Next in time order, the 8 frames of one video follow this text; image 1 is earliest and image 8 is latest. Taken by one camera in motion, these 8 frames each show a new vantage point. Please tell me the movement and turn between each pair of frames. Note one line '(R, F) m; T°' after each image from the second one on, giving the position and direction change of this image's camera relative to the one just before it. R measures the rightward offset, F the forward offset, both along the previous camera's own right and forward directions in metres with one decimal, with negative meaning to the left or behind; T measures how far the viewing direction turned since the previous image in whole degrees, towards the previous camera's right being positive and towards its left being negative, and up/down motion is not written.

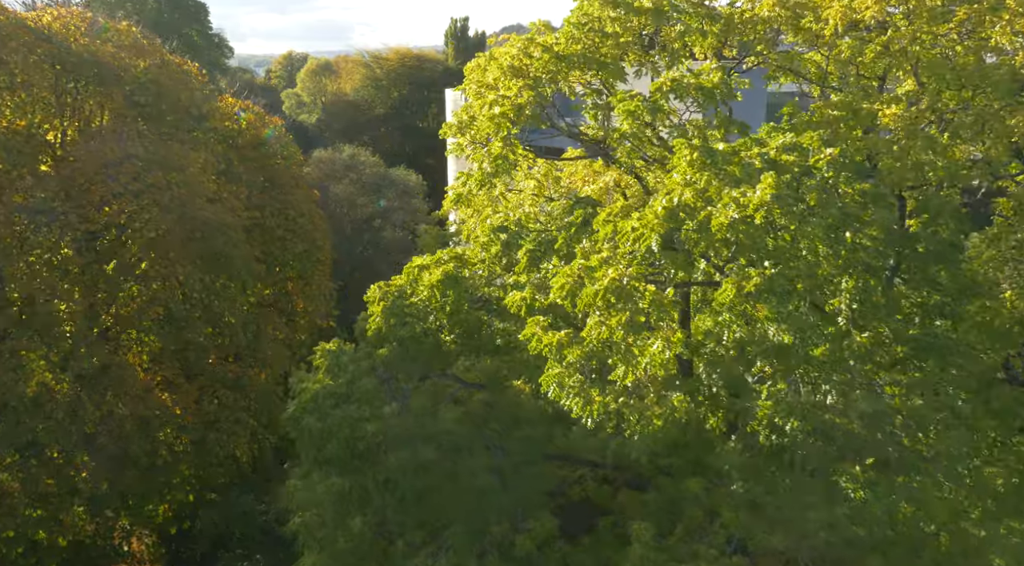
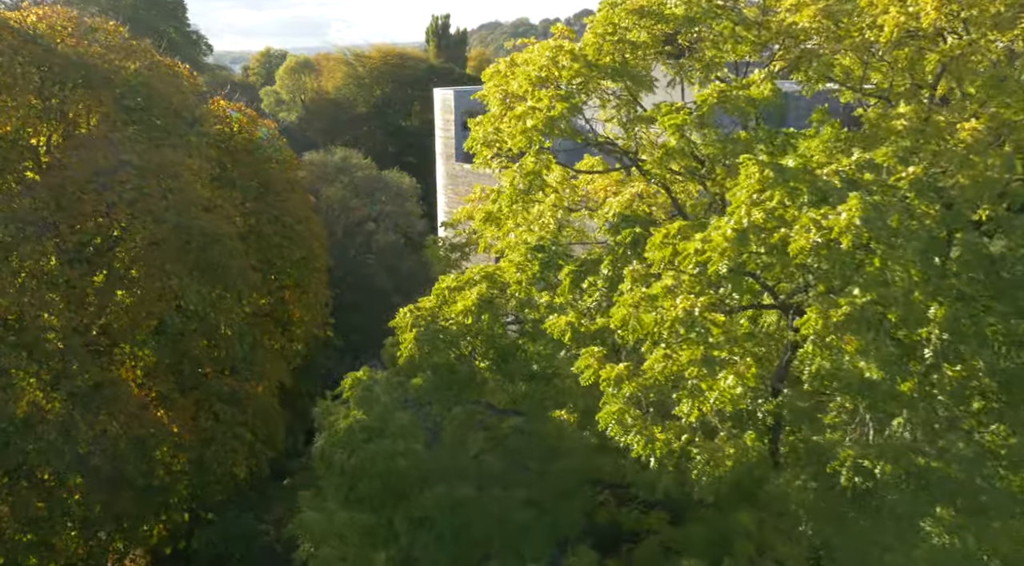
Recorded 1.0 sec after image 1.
(-0.5, +0.5) m; +1°
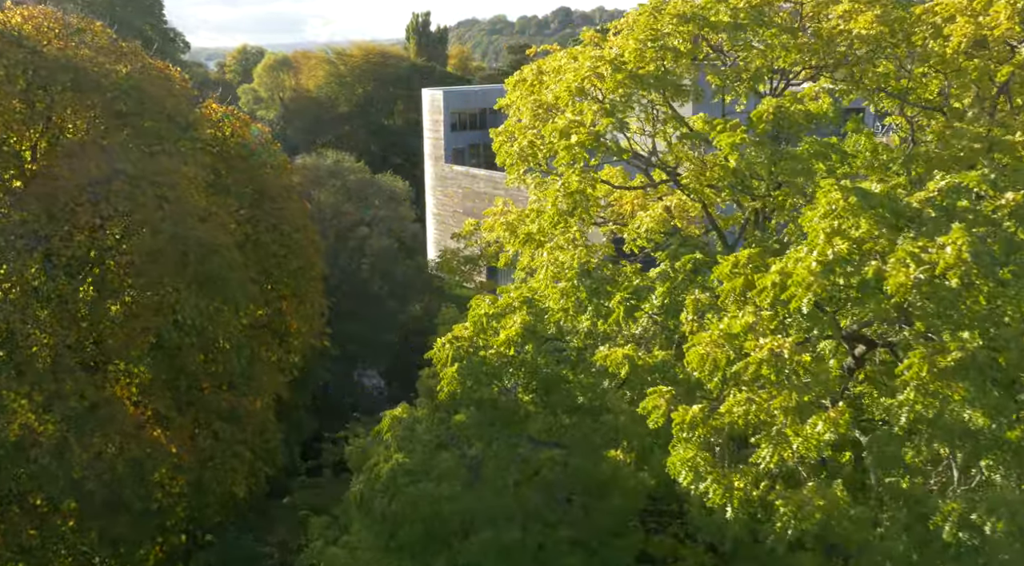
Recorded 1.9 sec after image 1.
(-0.5, +0.5) m; +1°
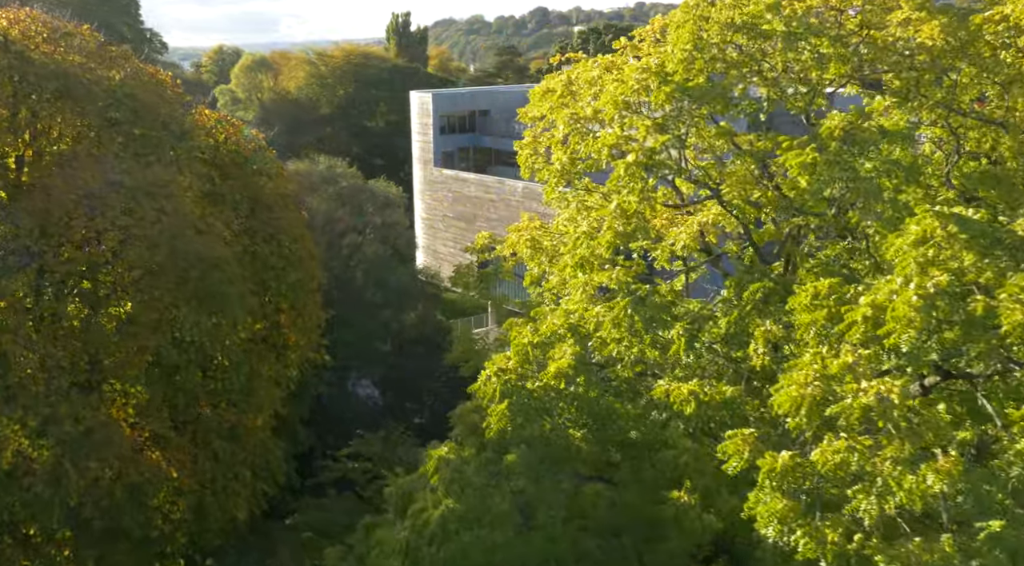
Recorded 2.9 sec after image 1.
(-0.5, +0.5) m; +1°
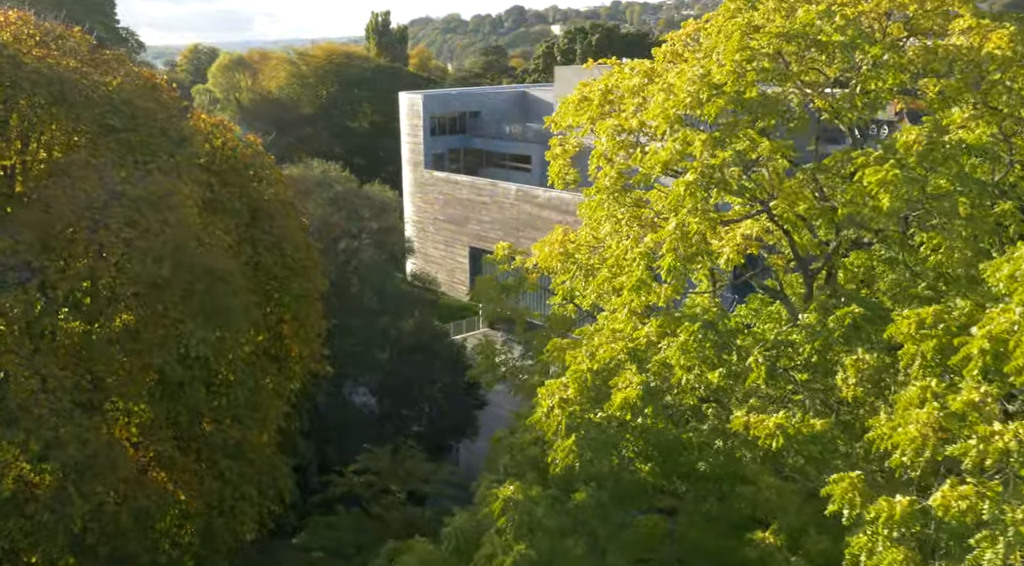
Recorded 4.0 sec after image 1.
(-0.6, +0.4) m; +1°
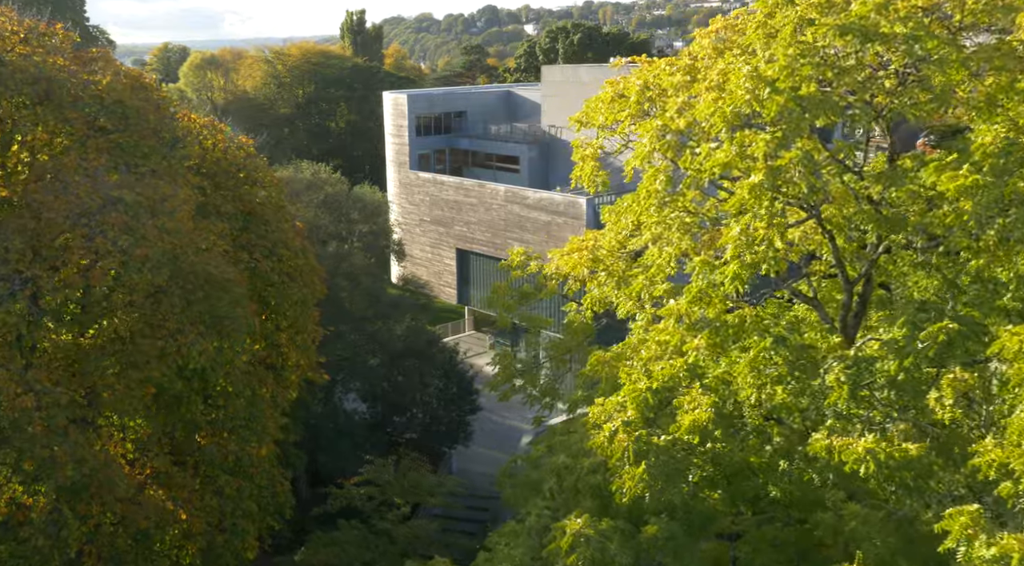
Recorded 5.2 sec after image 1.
(-0.5, +0.5) m; +2°
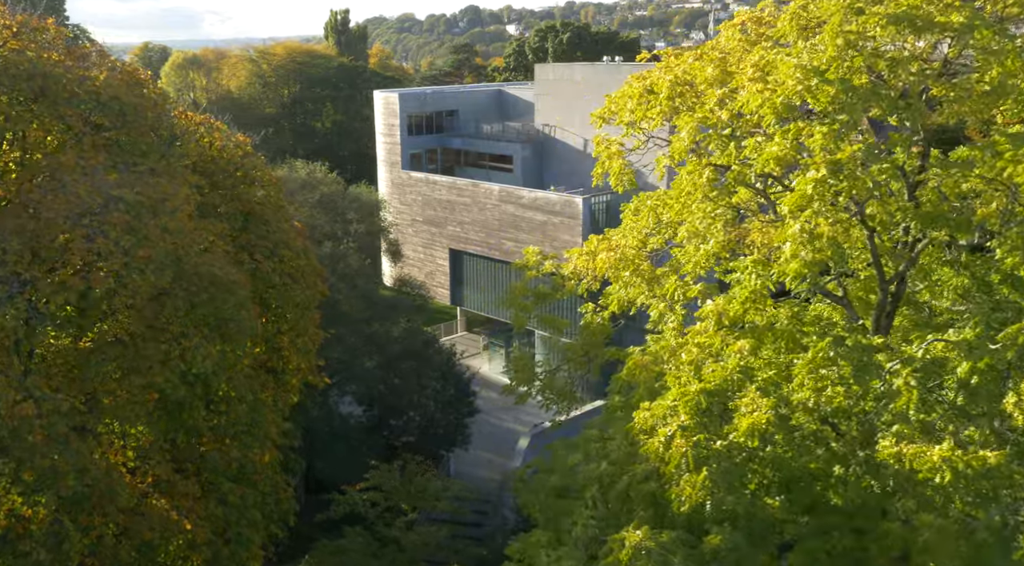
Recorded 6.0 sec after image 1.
(-0.4, +0.3) m; +1°
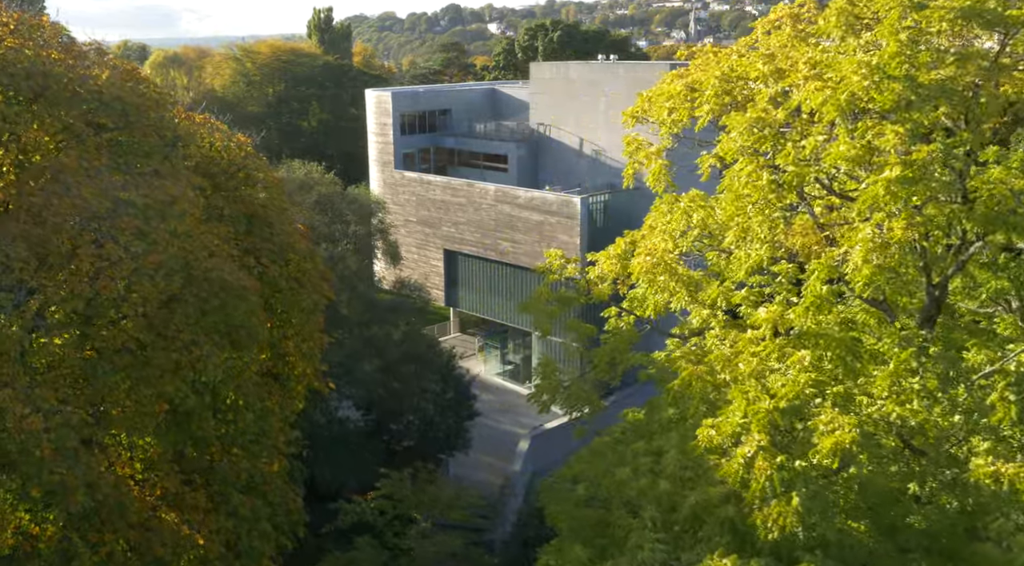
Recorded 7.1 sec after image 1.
(-0.5, +0.3) m; +1°
